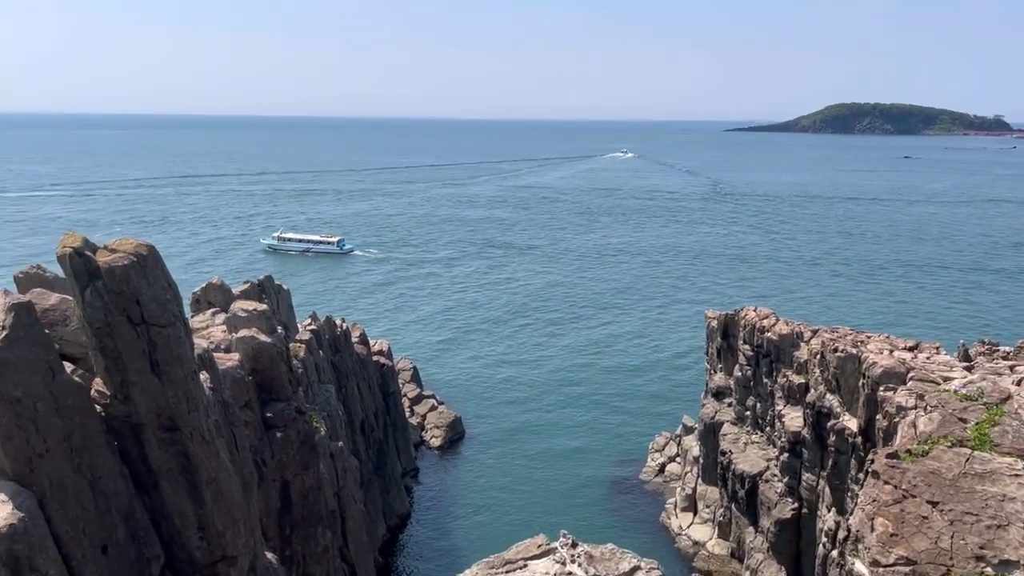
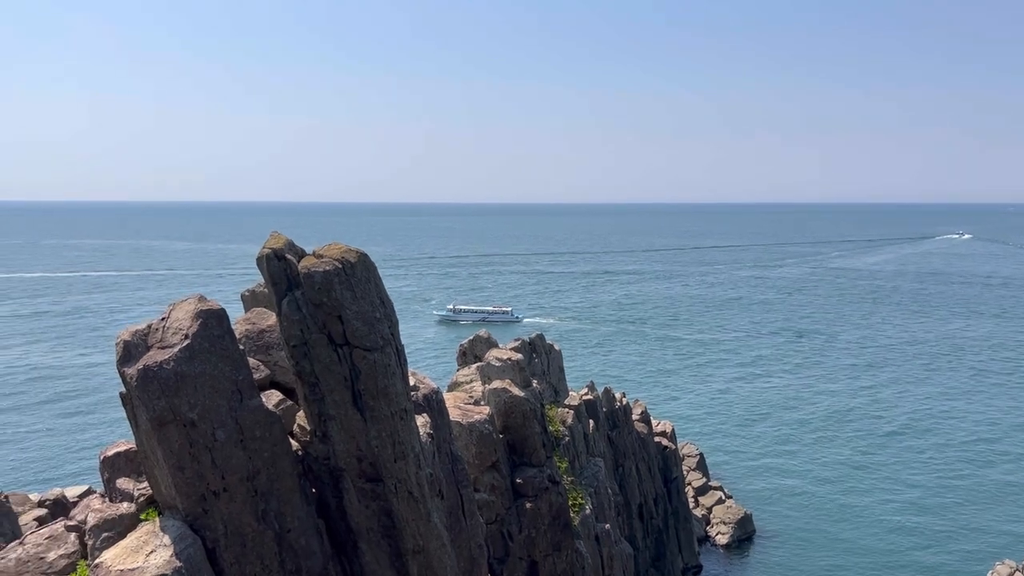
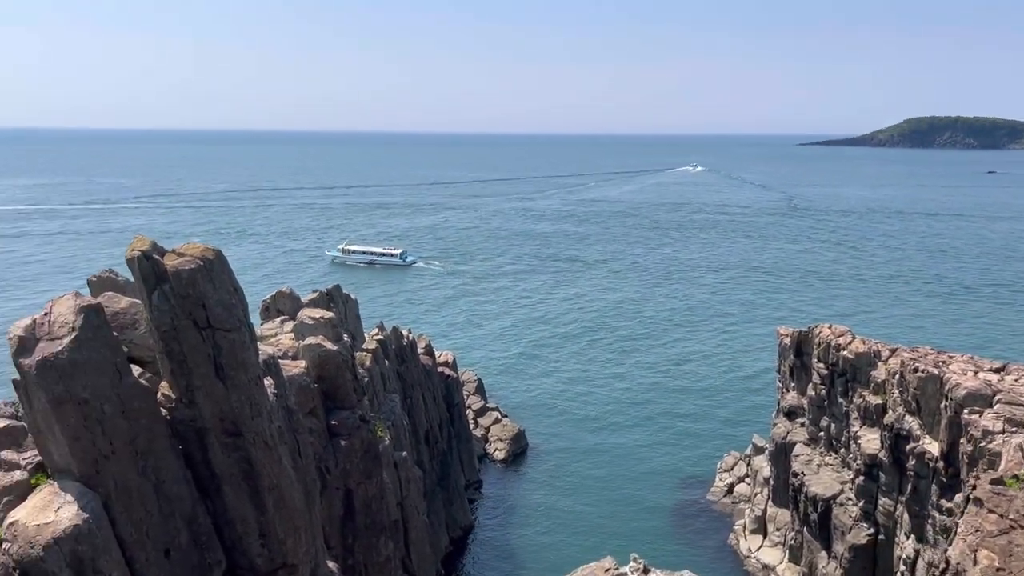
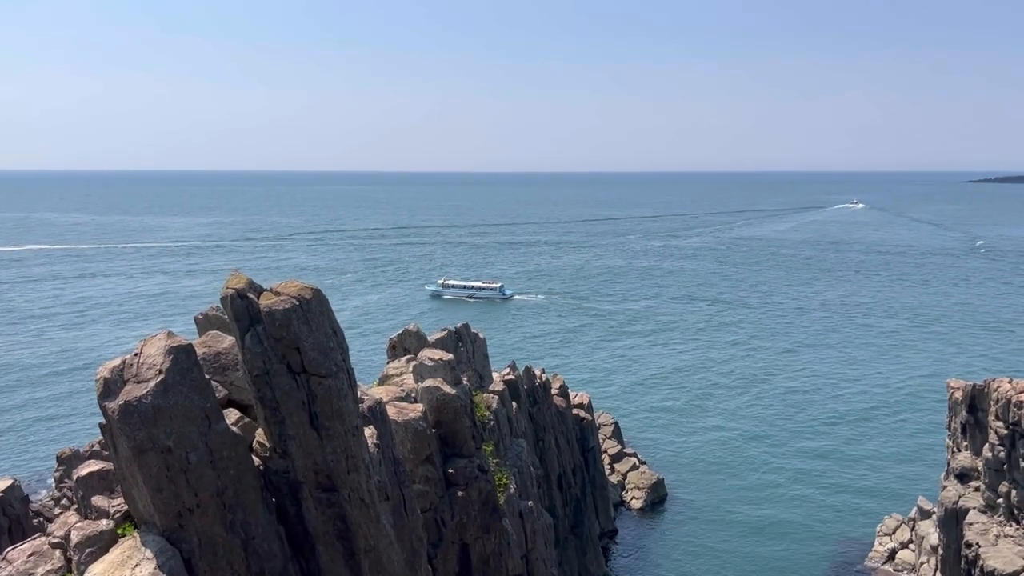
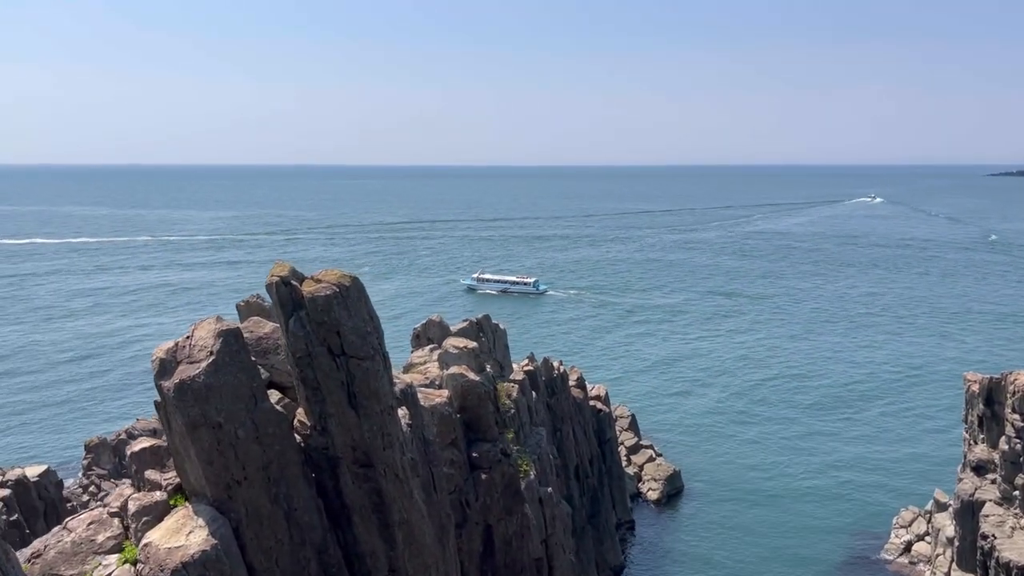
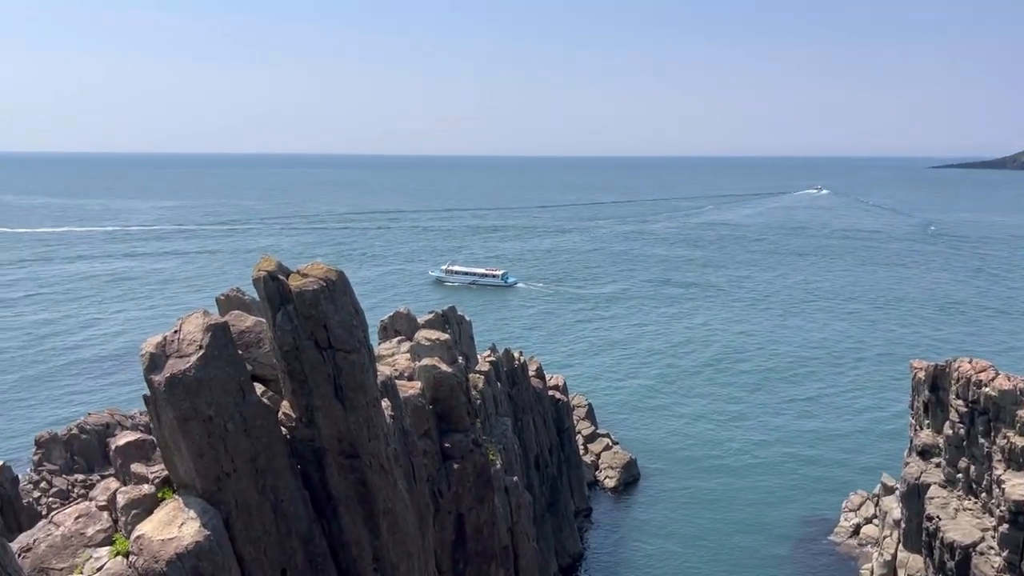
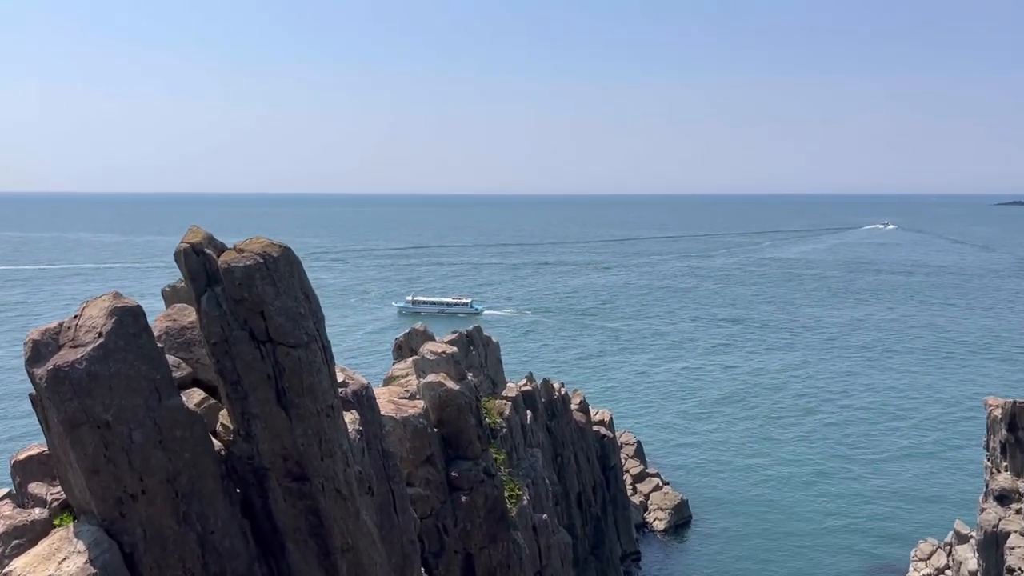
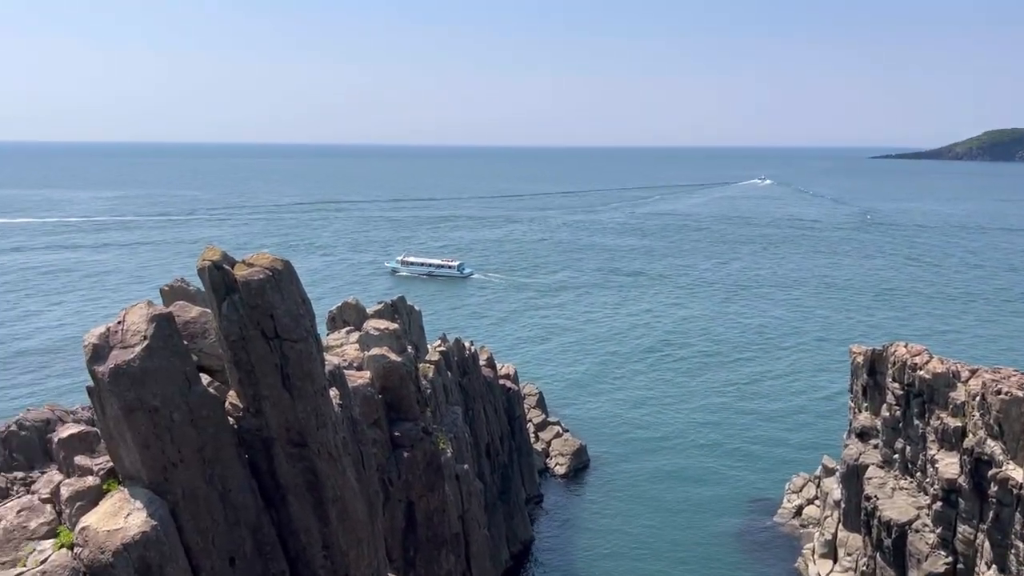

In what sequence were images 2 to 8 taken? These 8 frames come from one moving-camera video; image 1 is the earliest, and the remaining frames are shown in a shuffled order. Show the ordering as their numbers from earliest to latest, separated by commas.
3, 8, 6, 5, 4, 7, 2
